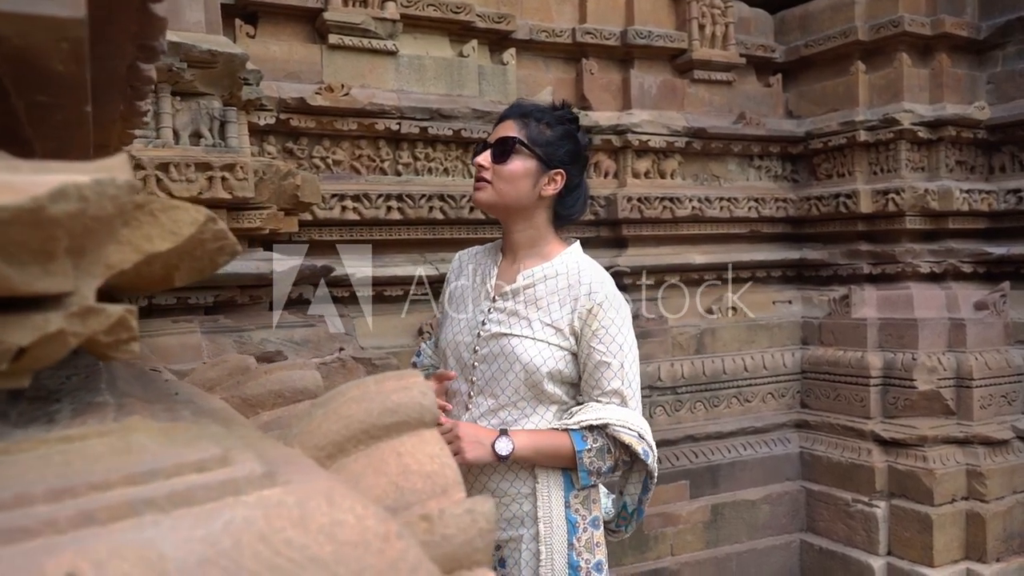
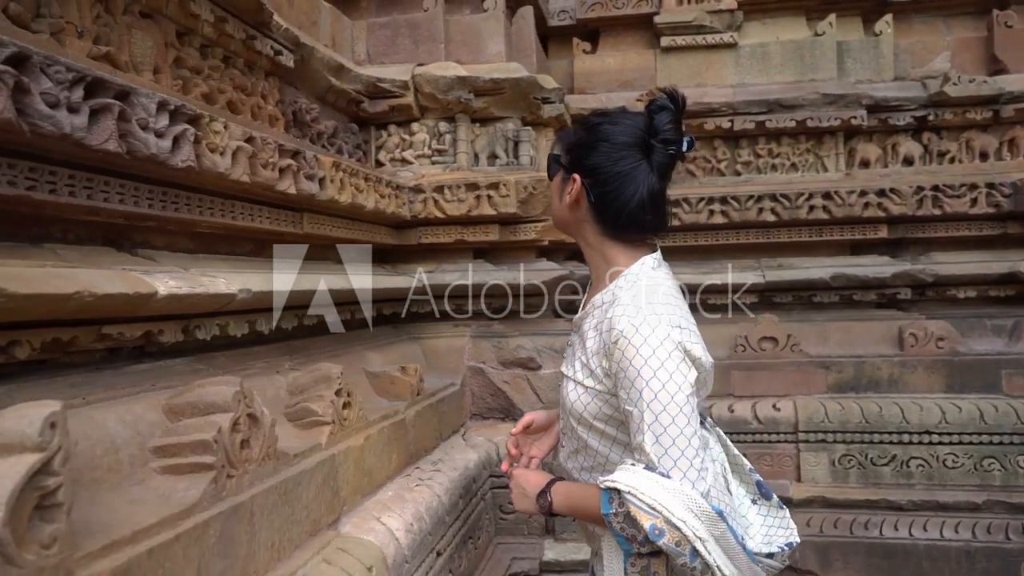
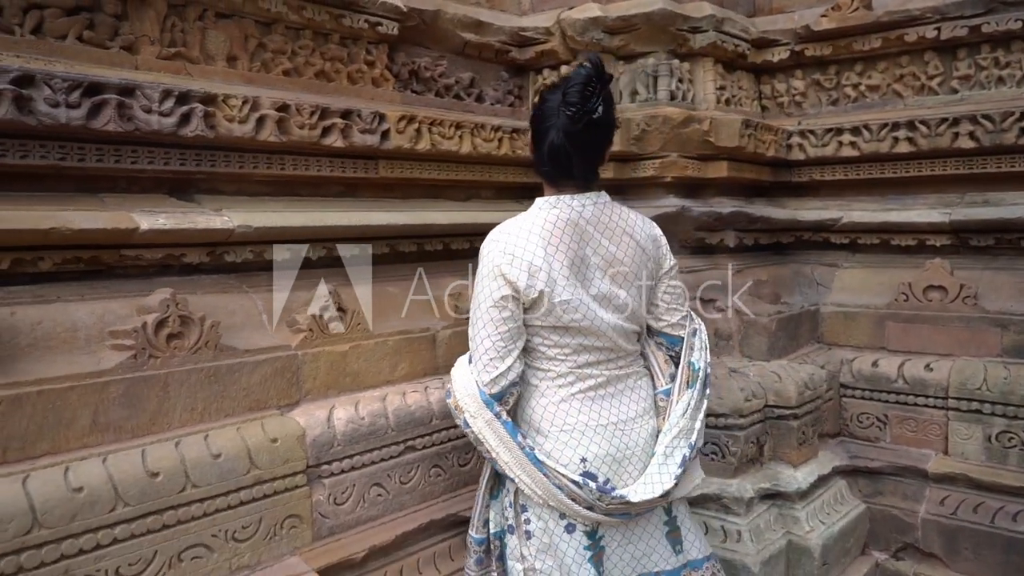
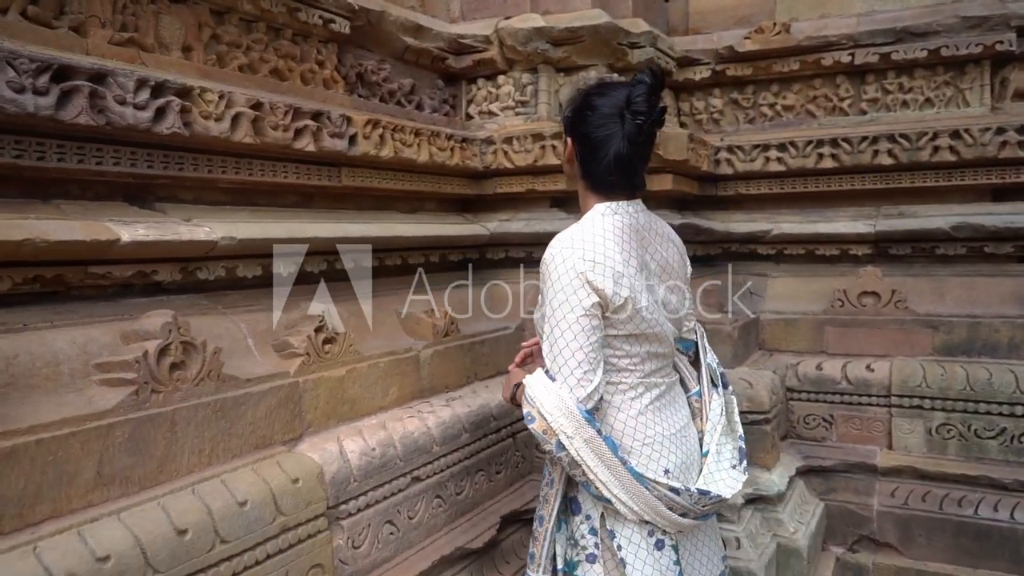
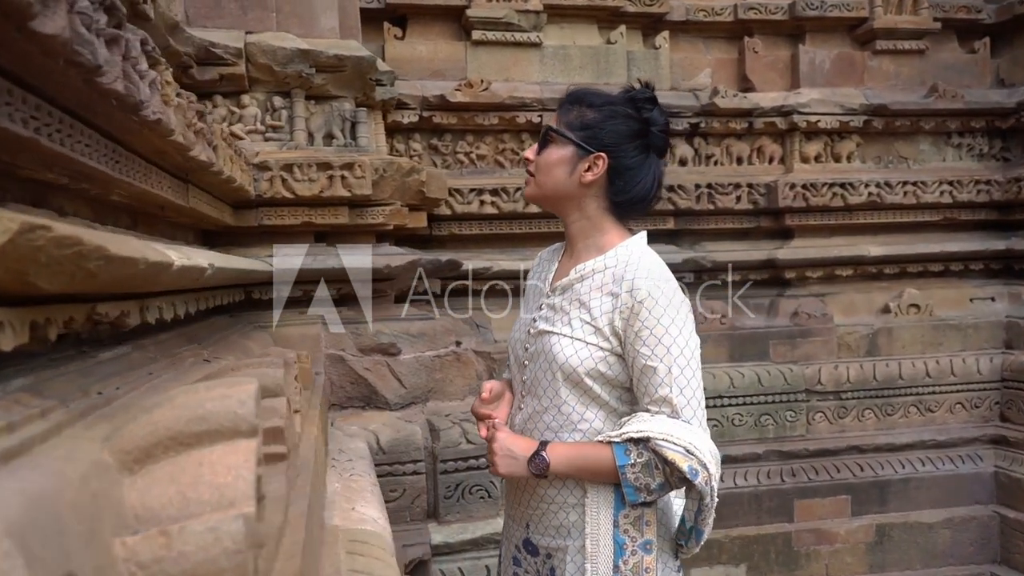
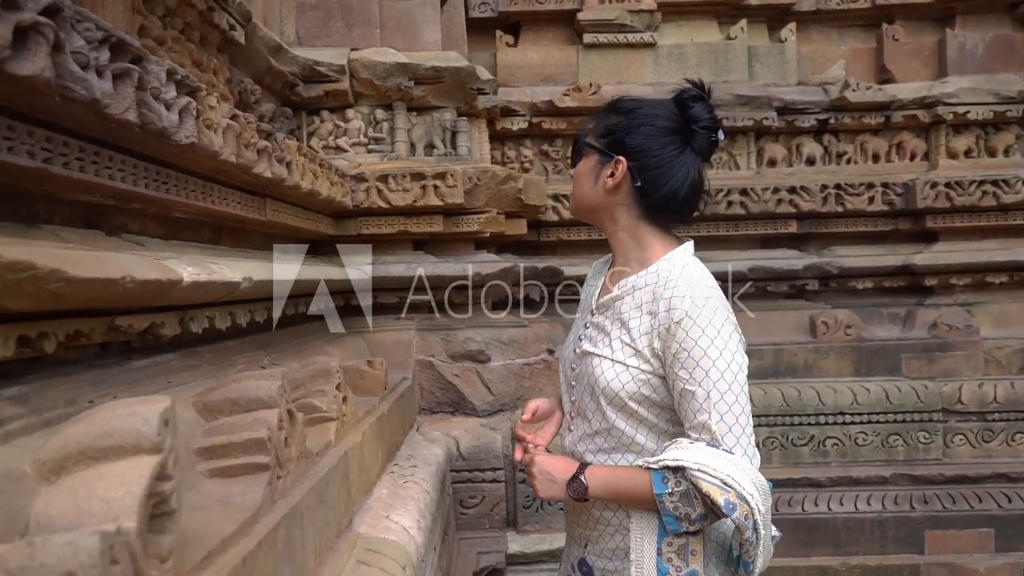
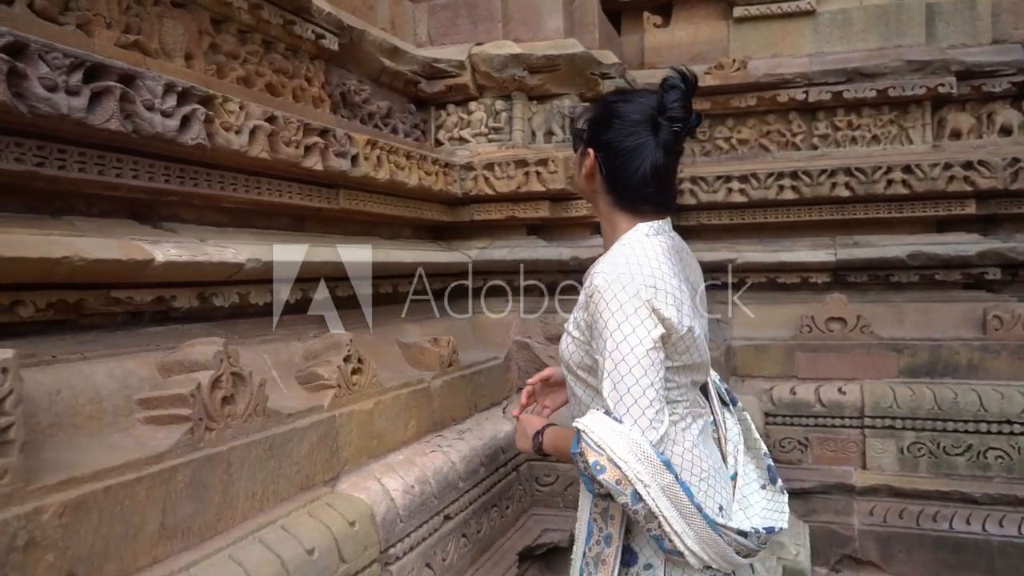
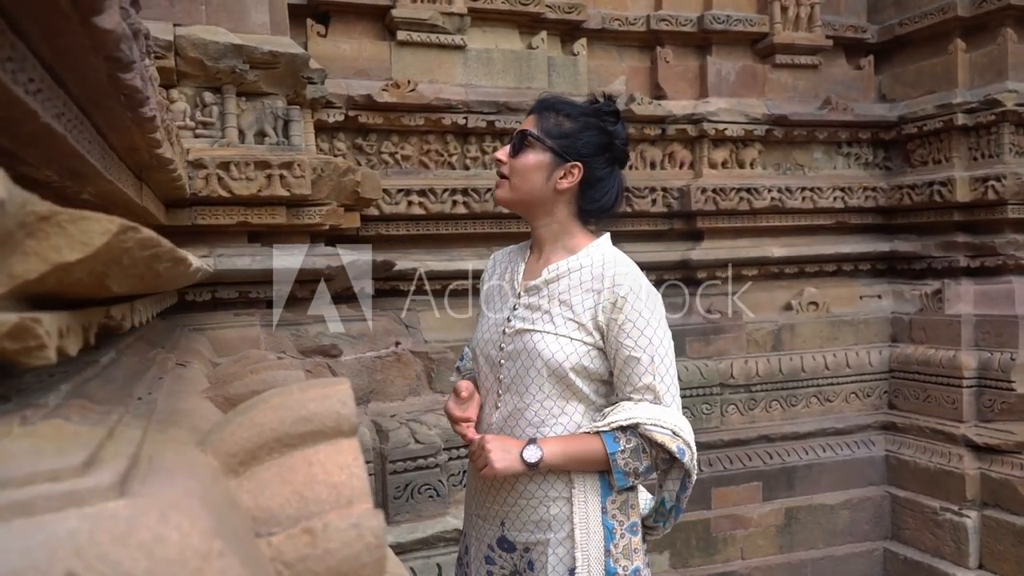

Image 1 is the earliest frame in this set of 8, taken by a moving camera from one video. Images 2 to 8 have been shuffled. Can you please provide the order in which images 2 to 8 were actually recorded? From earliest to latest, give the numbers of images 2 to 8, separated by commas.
8, 5, 6, 2, 7, 4, 3
